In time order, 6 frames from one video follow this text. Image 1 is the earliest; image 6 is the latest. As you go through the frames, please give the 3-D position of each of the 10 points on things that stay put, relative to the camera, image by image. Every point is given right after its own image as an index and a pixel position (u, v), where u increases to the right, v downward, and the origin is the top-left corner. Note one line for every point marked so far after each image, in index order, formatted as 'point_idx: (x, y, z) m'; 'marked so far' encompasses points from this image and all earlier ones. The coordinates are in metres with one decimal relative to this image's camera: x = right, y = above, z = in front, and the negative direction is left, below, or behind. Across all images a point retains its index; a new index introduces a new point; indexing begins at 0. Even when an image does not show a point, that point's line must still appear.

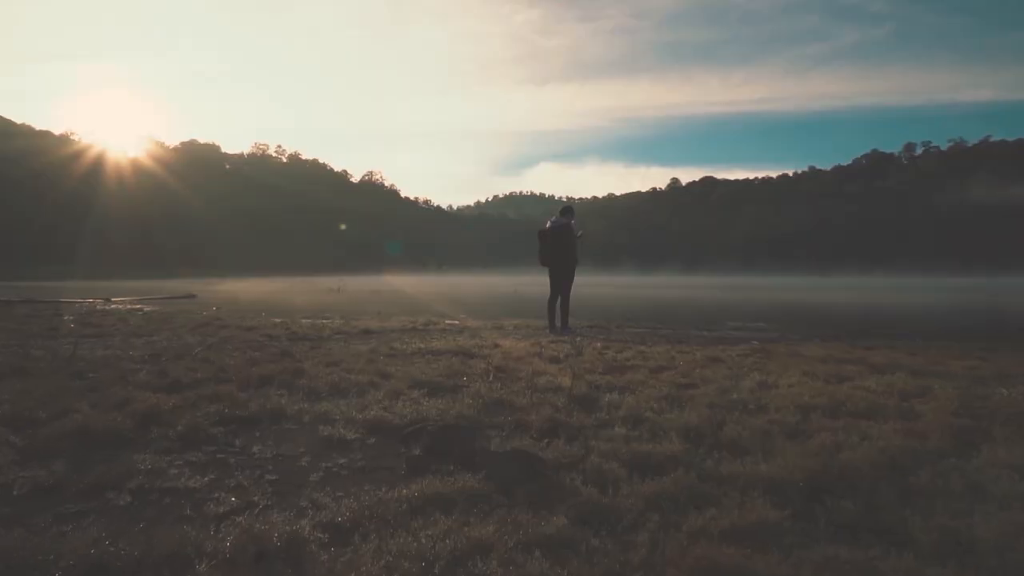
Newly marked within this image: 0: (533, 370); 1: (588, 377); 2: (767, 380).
0: (+0.2, -0.9, +7.0) m
1: (+0.8, -0.9, +6.4) m
2: (+2.7, -1.0, +6.6) m
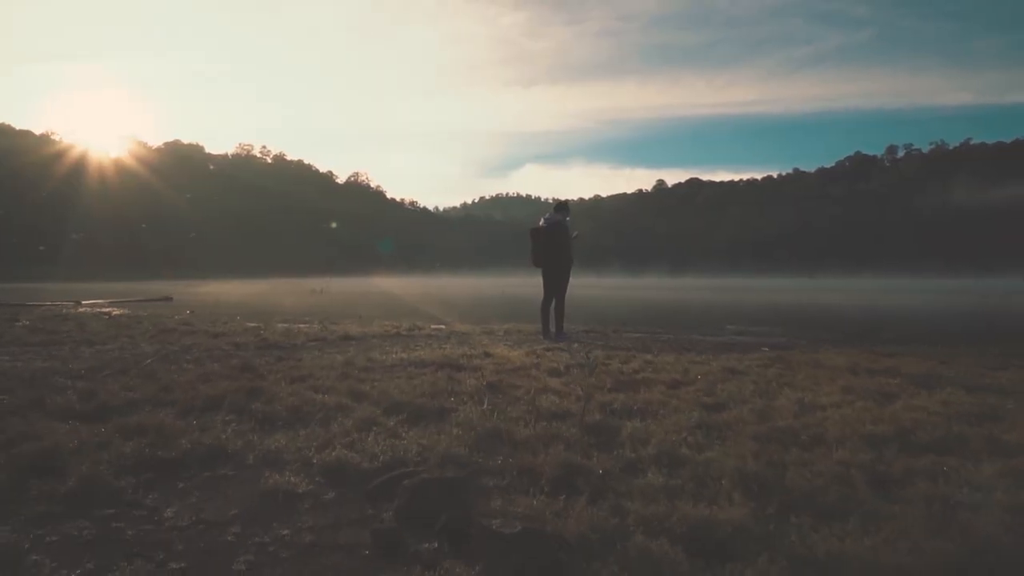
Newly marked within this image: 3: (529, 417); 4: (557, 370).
0: (+0.2, -1.0, +6.0) m
1: (+0.7, -0.9, +5.5) m
2: (+2.7, -1.0, +5.7) m
3: (+0.1, -1.0, +4.6) m
4: (+0.5, -1.0, +7.4) m
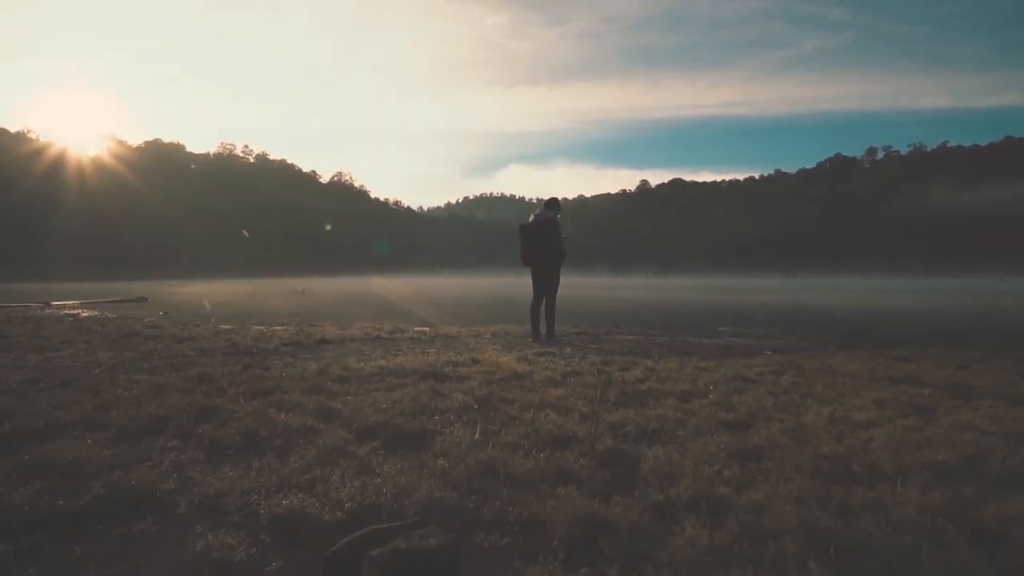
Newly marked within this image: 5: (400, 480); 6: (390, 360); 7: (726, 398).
0: (+0.1, -1.0, +5.3) m
1: (+0.7, -1.0, +4.8) m
2: (+2.6, -1.0, +5.0) m
3: (+0.1, -1.0, +3.9) m
4: (+0.4, -1.0, +6.7) m
5: (-0.6, -1.0, +3.2) m
6: (-1.6, -0.9, +8.1) m
7: (+2.0, -1.0, +5.9) m
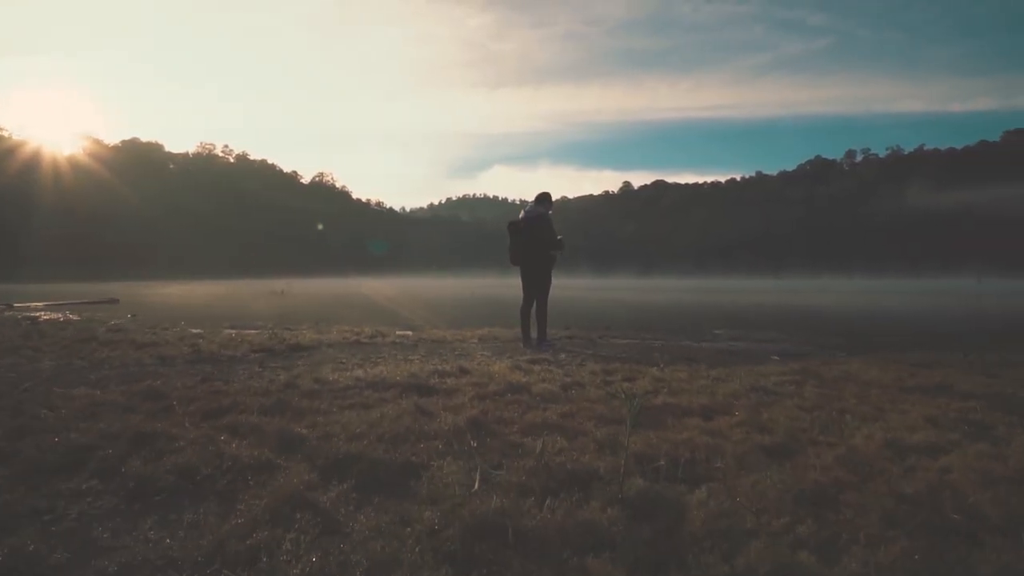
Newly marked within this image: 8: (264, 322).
0: (+0.1, -1.0, +4.5) m
1: (+0.7, -1.0, +4.0) m
2: (+2.6, -1.0, +4.3) m
3: (+0.1, -1.0, +3.1) m
4: (+0.4, -1.0, +5.9) m
5: (-0.5, -1.0, +2.4) m
6: (-1.7, -0.9, +7.2) m
7: (+2.0, -1.0, +5.1) m
8: (-6.2, -0.9, +15.6) m
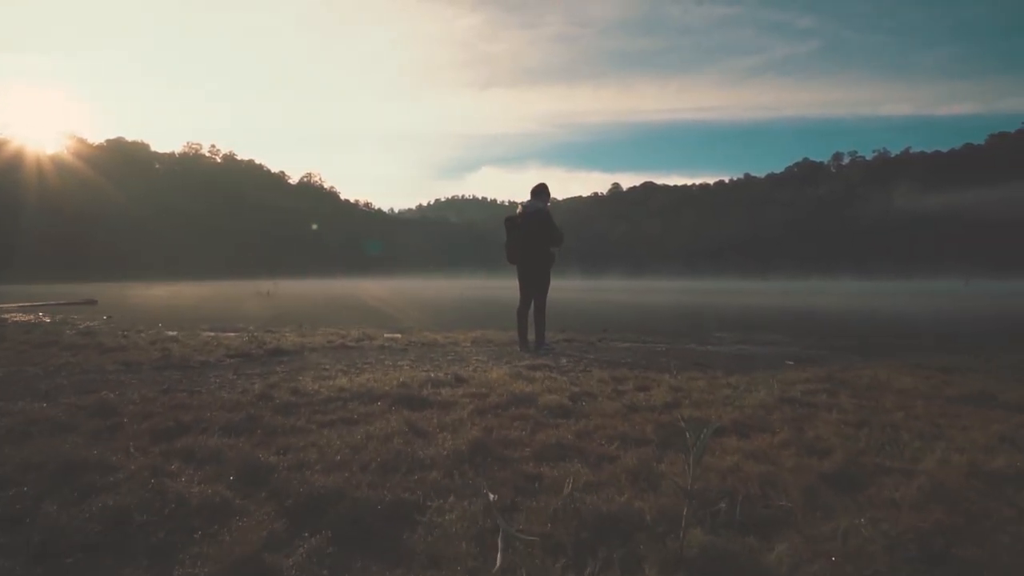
0: (+0.2, -1.0, +3.8) m
1: (+0.8, -1.0, +3.3) m
2: (+2.7, -1.0, +3.6) m
3: (+0.2, -1.0, +2.4) m
4: (+0.4, -1.0, +5.2) m
5: (-0.4, -1.0, +1.6) m
6: (-1.6, -0.9, +6.5) m
7: (+2.0, -1.0, +4.5) m
8: (-6.3, -0.9, +14.7) m
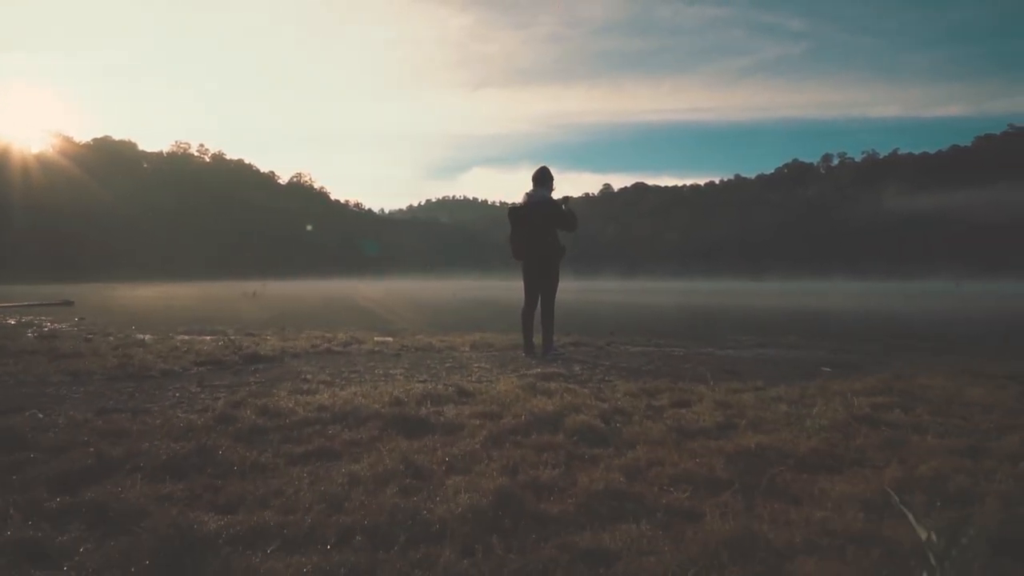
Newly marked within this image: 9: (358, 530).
0: (+0.3, -0.9, +2.8) m
1: (+1.0, -0.9, +2.2) m
2: (+2.8, -1.0, +2.6) m
3: (+0.4, -0.9, +1.3) m
4: (+0.6, -1.0, +4.1) m
5: (-0.2, -0.9, +0.6) m
6: (-1.5, -0.9, +5.4) m
7: (+2.2, -1.0, +3.4) m
8: (-6.3, -0.9, +13.6) m
9: (-0.6, -0.9, +2.4) m
